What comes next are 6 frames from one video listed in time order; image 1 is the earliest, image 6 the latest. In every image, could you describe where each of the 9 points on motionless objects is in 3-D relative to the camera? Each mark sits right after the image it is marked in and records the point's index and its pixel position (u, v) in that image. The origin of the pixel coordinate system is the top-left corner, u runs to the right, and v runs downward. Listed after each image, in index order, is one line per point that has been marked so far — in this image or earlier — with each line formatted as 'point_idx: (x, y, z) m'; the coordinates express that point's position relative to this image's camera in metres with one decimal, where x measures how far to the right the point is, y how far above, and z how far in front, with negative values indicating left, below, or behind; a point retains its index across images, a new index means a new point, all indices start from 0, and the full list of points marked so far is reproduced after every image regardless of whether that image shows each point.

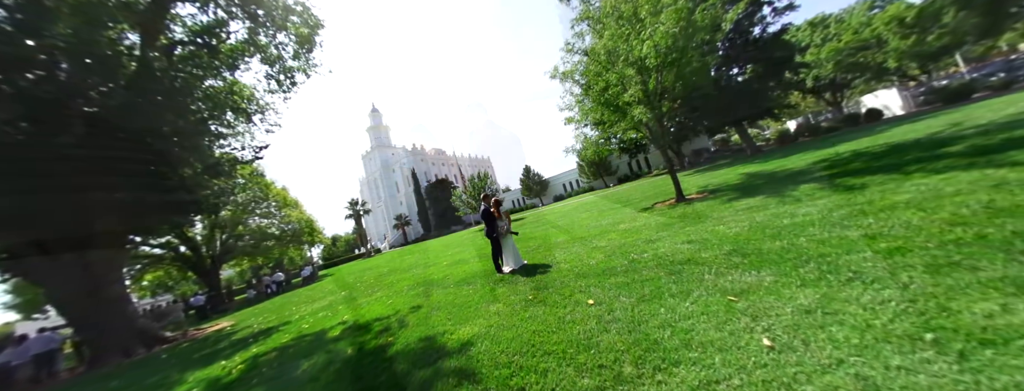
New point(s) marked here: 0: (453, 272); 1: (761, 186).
0: (-2.0, -2.6, +8.7) m
1: (+9.0, +0.4, +9.2) m
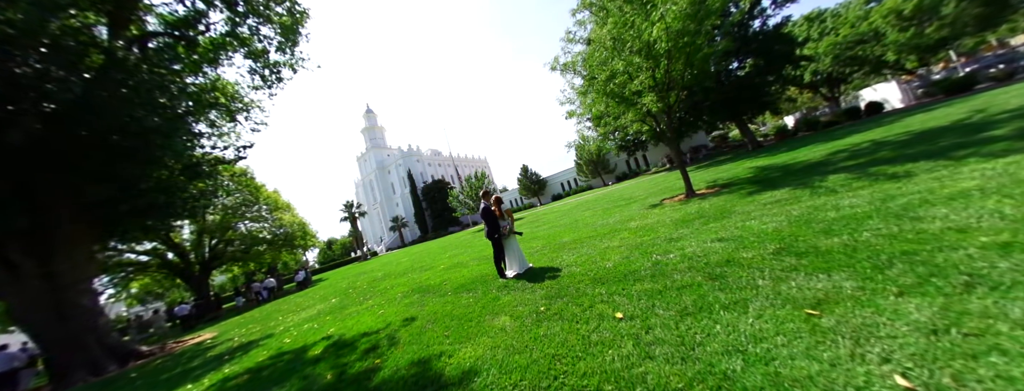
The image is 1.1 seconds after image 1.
0: (-1.9, -2.5, +7.9) m
1: (+9.1, +0.6, +8.6) m
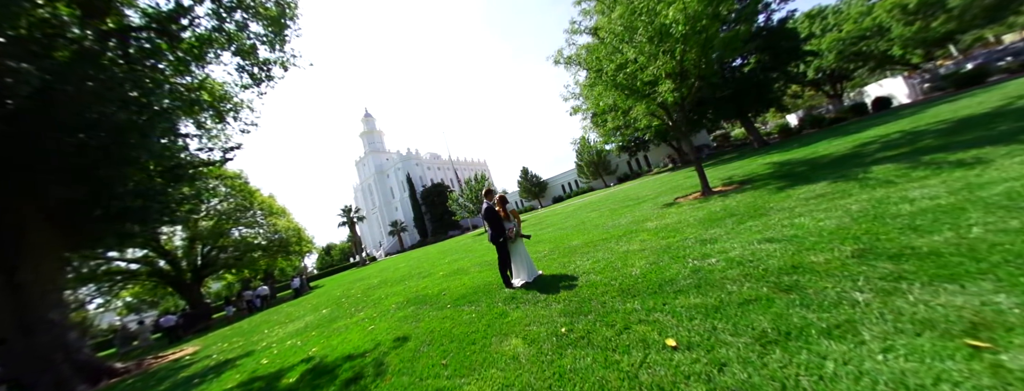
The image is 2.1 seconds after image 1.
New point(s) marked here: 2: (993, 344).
0: (-1.7, -2.5, +7.2) m
1: (+9.2, +0.8, +7.9) m
2: (+3.0, -0.9, +1.6) m
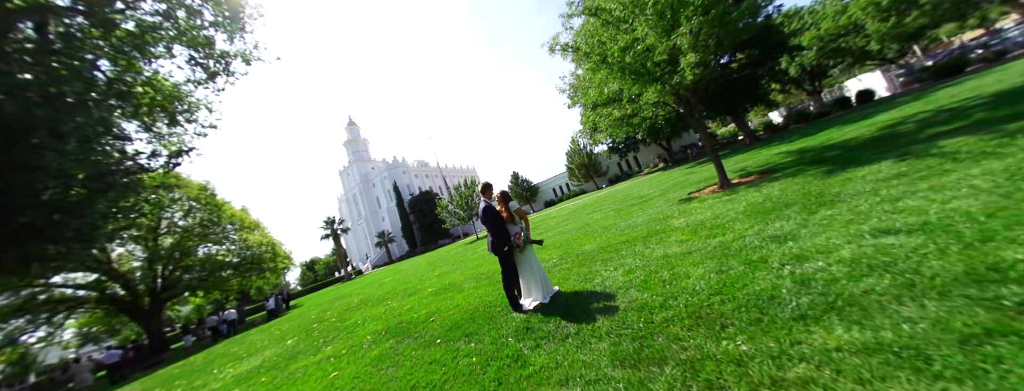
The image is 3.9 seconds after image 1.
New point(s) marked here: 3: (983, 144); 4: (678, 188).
0: (-1.6, -2.5, +5.7) m
1: (+9.2, +1.1, +7.0) m
2: (+3.2, -0.6, +0.4) m
3: (+8.0, +0.9, +4.3) m
4: (+8.0, +0.4, +12.4) m
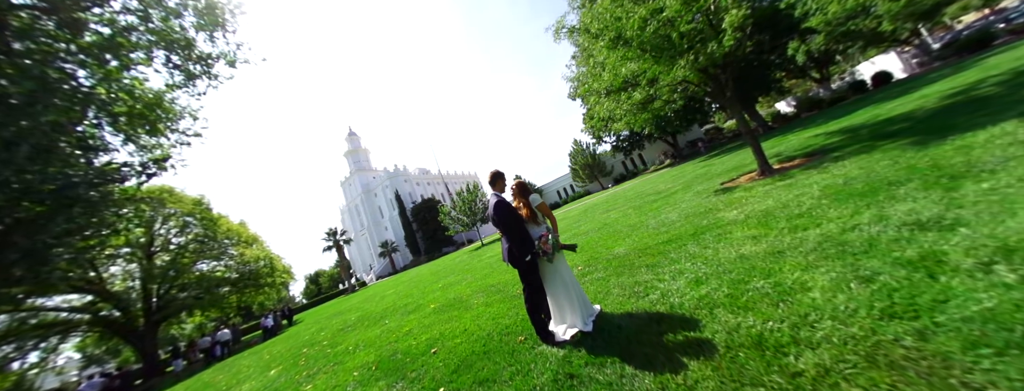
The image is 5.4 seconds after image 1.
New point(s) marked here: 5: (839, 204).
0: (-1.2, -2.5, +4.6) m
1: (+9.4, +1.6, +5.8) m
2: (+3.5, -0.3, -0.7) m
3: (+8.2, +1.3, +3.2) m
4: (+8.3, +0.7, +11.2) m
5: (+4.8, -0.1, +3.8) m
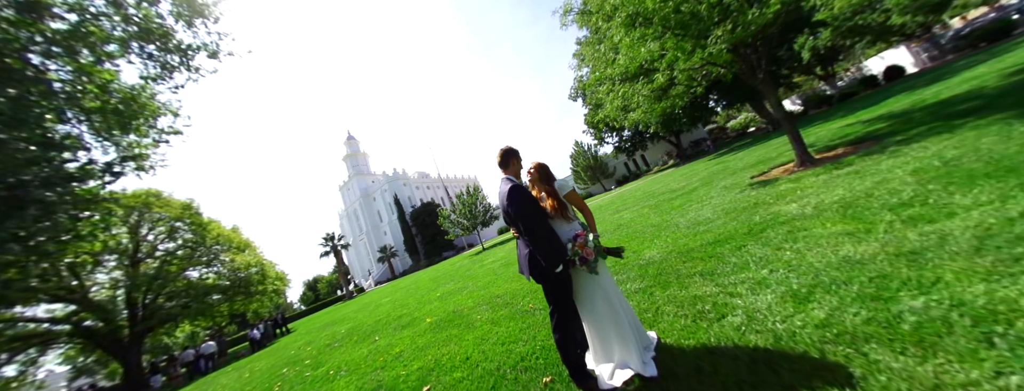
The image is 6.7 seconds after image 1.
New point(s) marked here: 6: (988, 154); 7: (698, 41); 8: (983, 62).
0: (-1.0, -2.3, +3.6) m
1: (+9.6, +1.8, +4.9) m
2: (+3.7, 0.0, -1.7) m
3: (+8.4, +1.6, +2.3) m
4: (+8.5, +0.8, +10.3) m
5: (+4.9, +0.1, +2.8) m
6: (+6.1, +0.5, +3.3) m
7: (+4.9, +4.0, +6.7) m
8: (+20.9, +5.8, +11.4) m
